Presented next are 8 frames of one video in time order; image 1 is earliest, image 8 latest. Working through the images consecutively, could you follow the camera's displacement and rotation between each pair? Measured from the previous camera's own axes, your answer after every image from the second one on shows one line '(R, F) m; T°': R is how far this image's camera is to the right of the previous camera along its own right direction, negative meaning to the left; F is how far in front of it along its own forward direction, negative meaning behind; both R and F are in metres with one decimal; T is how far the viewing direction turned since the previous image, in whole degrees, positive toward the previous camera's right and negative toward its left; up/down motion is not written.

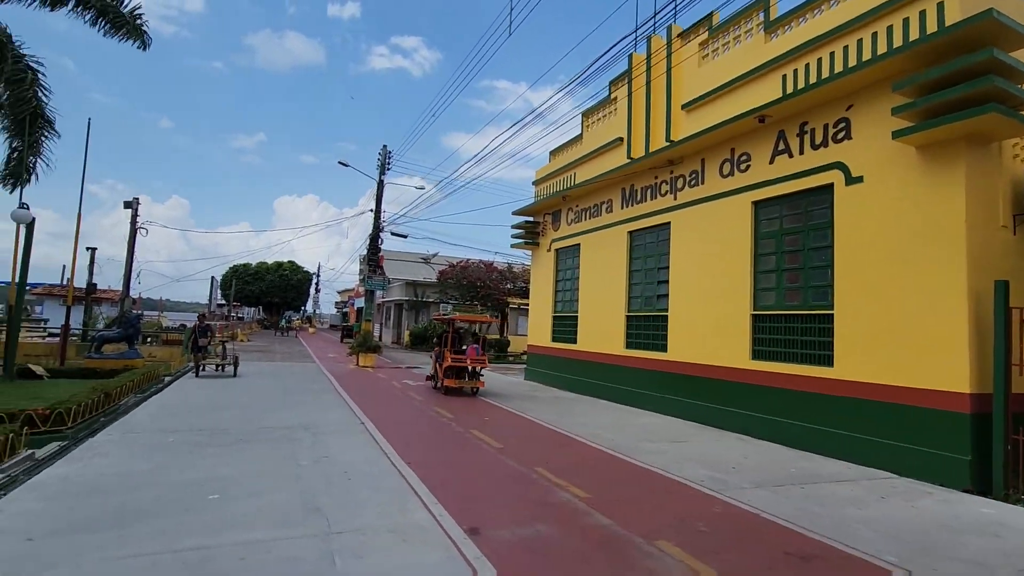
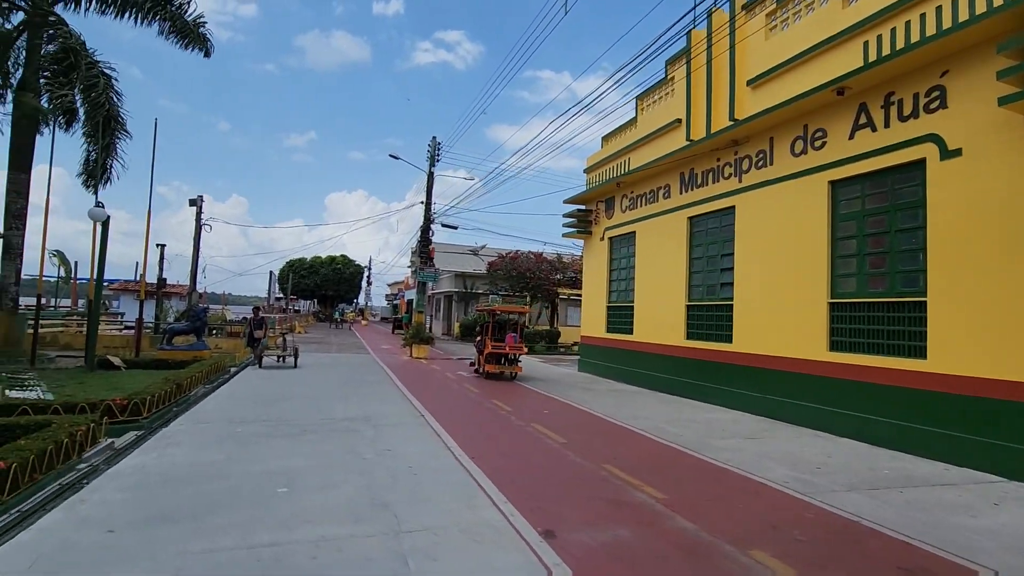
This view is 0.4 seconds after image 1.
(-0.2, +0.3) m; -5°
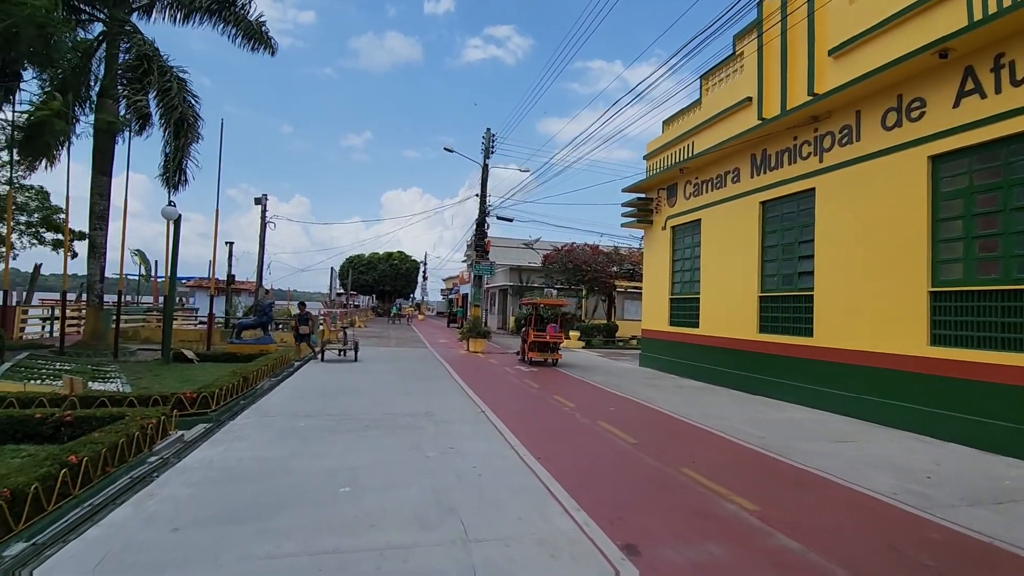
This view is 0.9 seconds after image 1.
(-0.2, +0.4) m; -6°
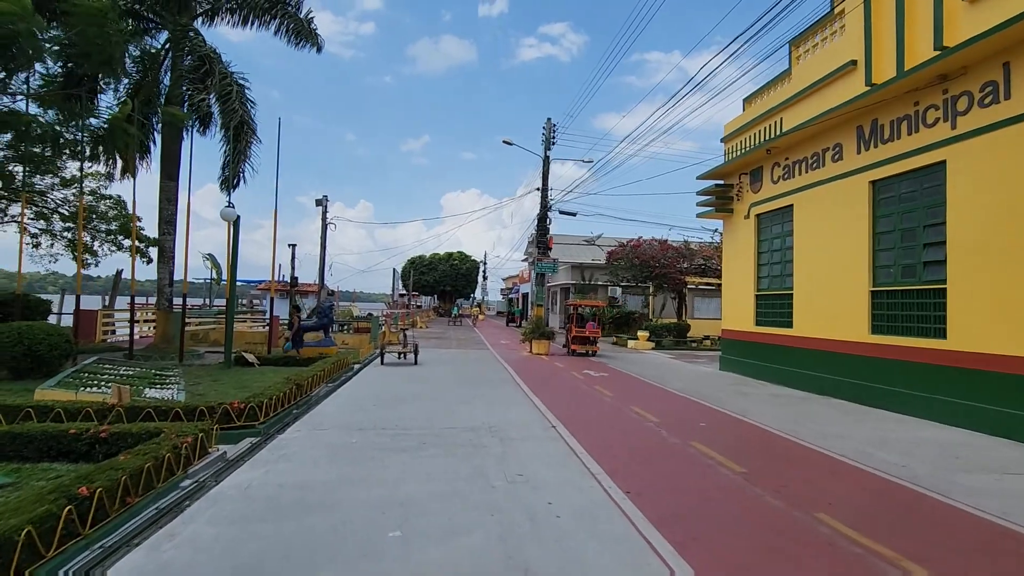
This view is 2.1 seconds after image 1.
(-0.2, +1.1) m; -6°
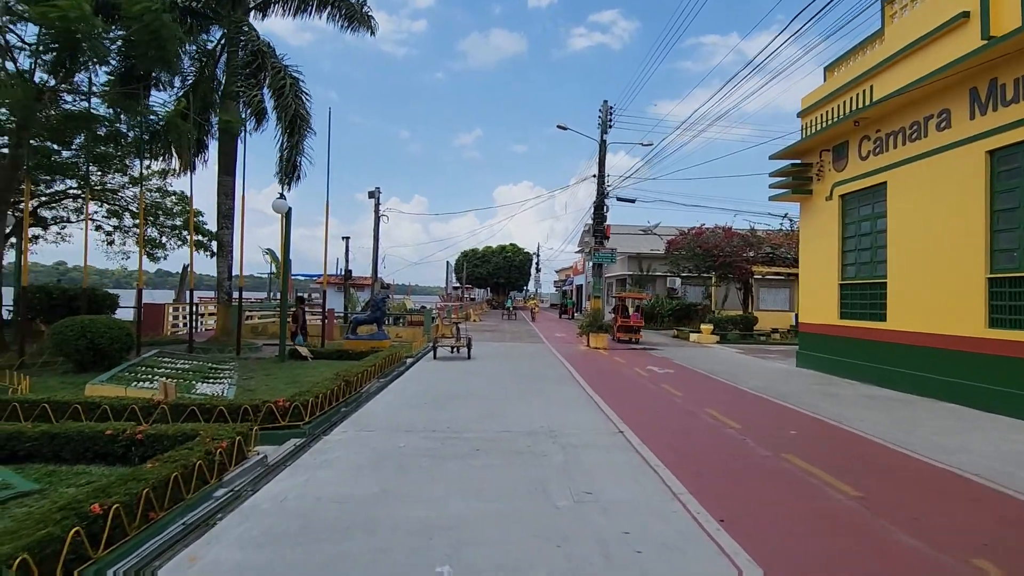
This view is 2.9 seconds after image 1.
(-0.1, +0.7) m; -6°
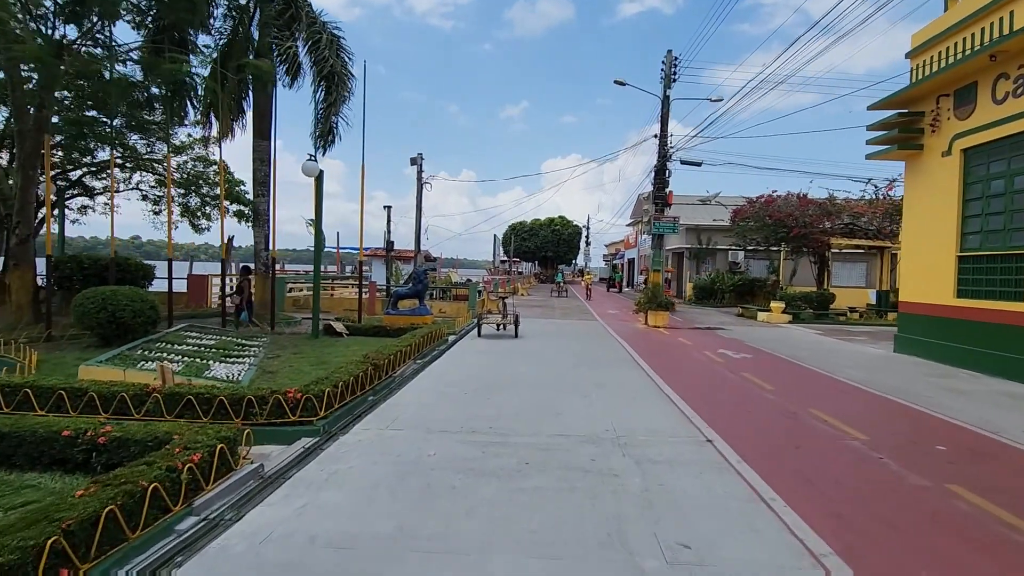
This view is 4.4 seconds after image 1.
(-0.1, +1.5) m; -5°
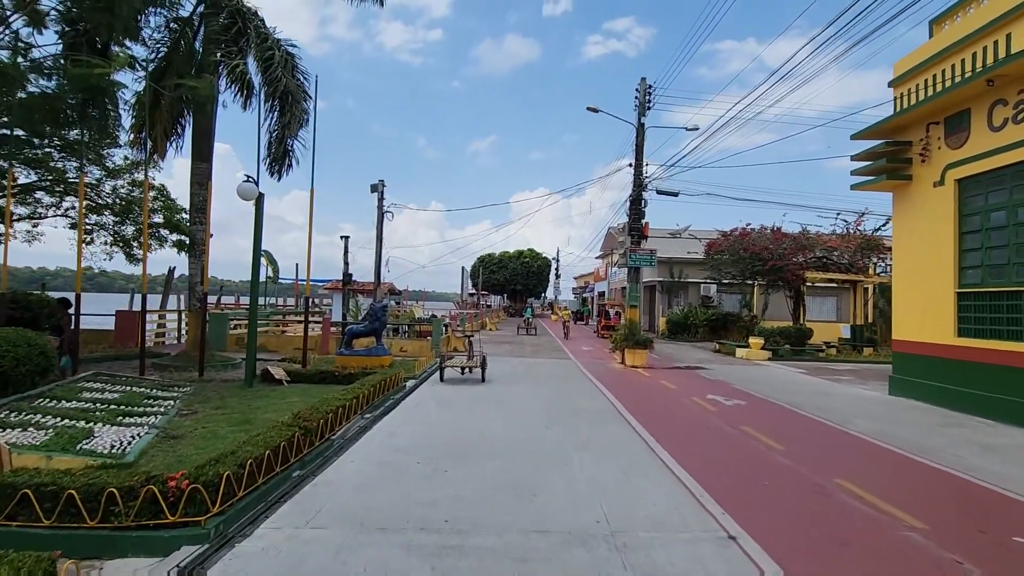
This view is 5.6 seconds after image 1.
(0.0, +1.3) m; +3°
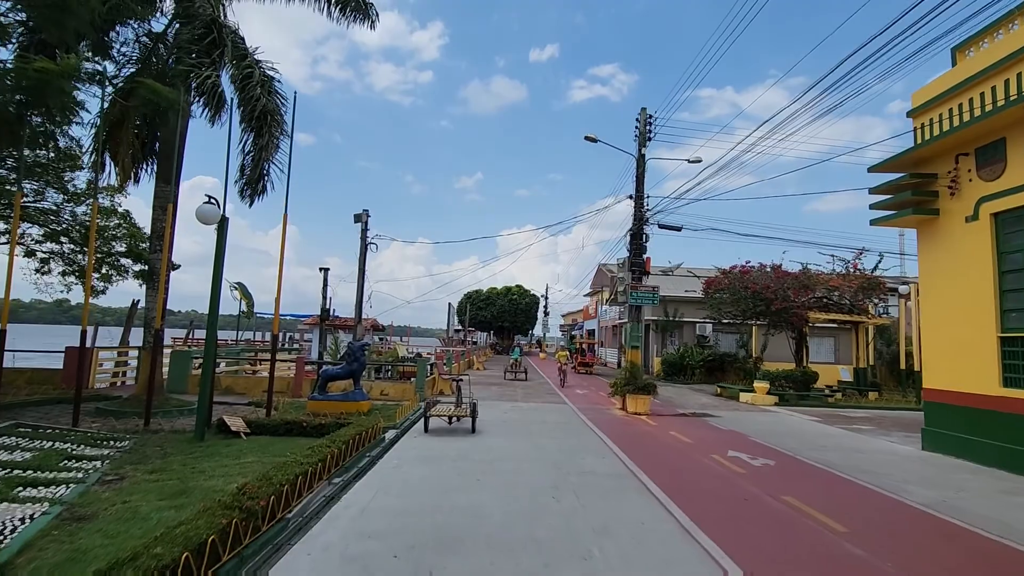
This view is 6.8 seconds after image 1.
(-0.2, +1.3) m; +1°
